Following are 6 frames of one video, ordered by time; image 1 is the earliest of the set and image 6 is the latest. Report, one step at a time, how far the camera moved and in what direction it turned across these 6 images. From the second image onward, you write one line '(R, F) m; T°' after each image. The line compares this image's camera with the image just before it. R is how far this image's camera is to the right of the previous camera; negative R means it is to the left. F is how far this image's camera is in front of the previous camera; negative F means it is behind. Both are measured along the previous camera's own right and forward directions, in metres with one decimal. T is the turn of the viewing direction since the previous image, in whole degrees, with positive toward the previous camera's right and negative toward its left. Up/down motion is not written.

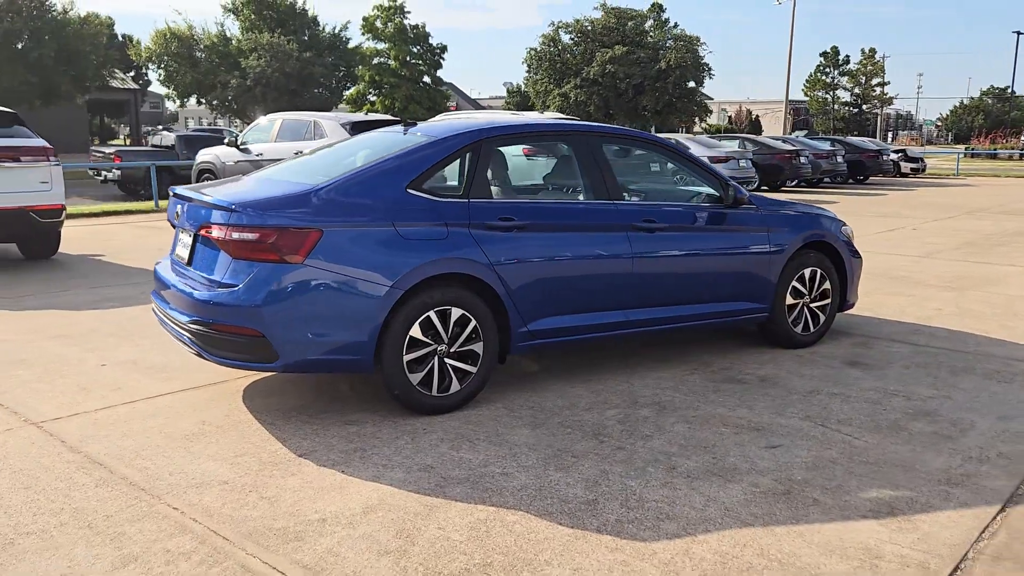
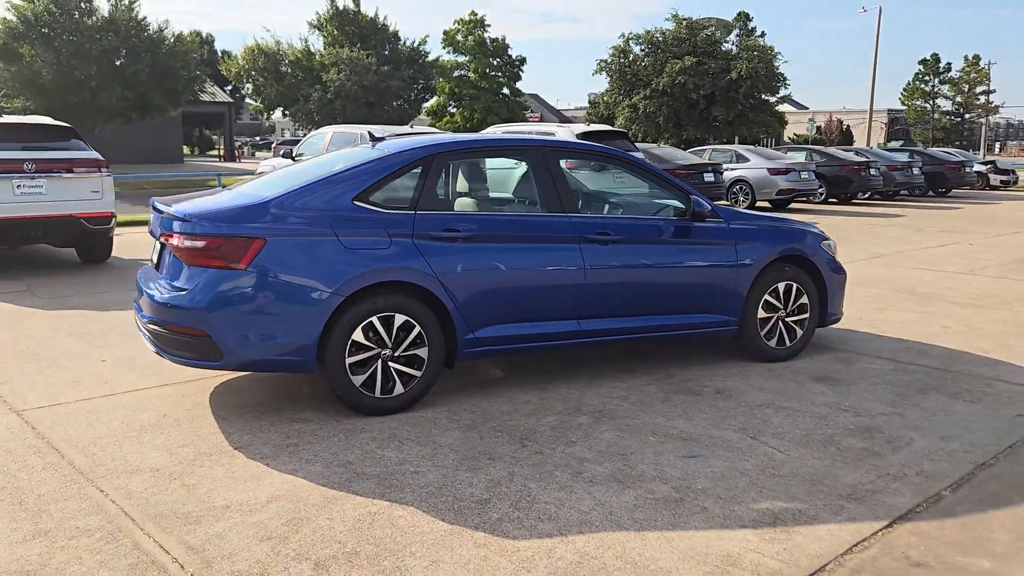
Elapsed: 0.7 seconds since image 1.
(+0.8, -0.1) m; -6°
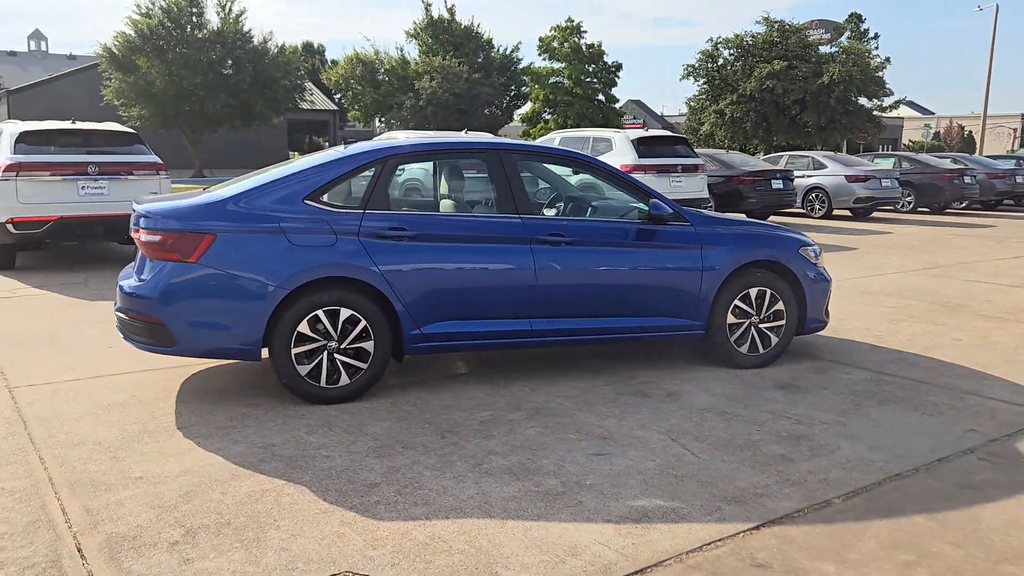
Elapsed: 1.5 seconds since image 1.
(+0.9, -0.1) m; -7°
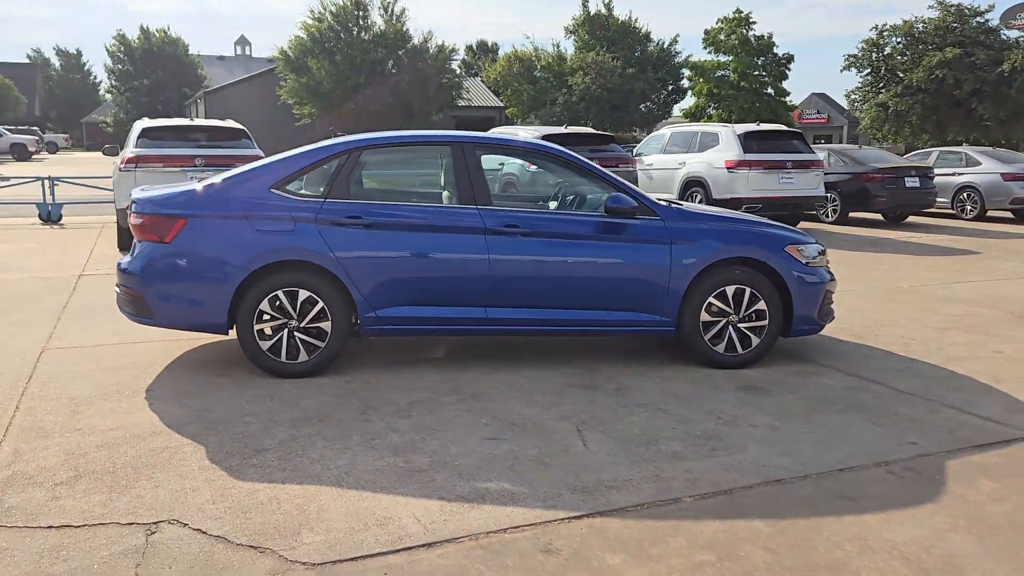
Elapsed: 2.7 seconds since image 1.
(+1.4, 0.0) m; -12°
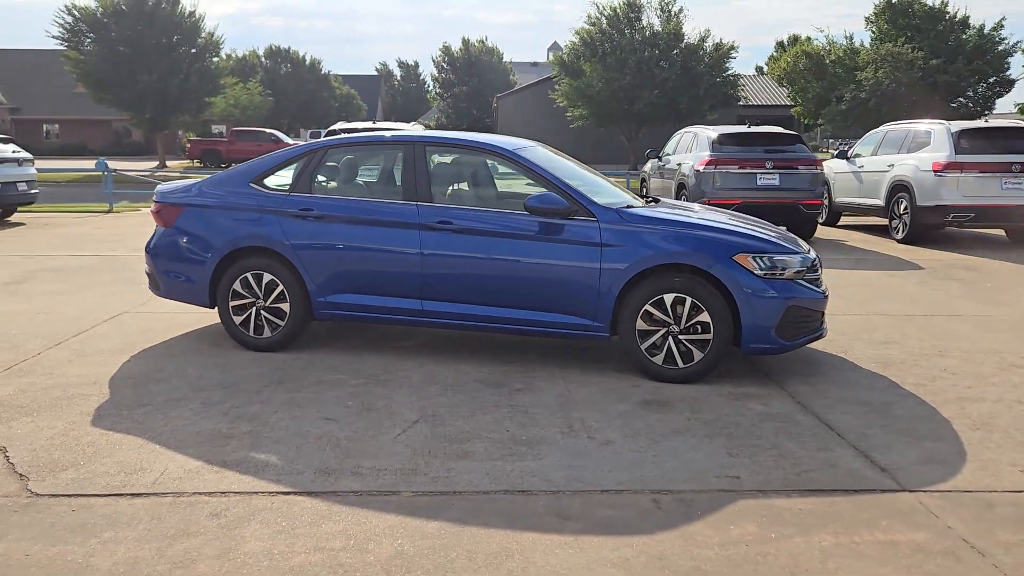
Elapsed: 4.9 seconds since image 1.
(+2.4, +0.3) m; -21°
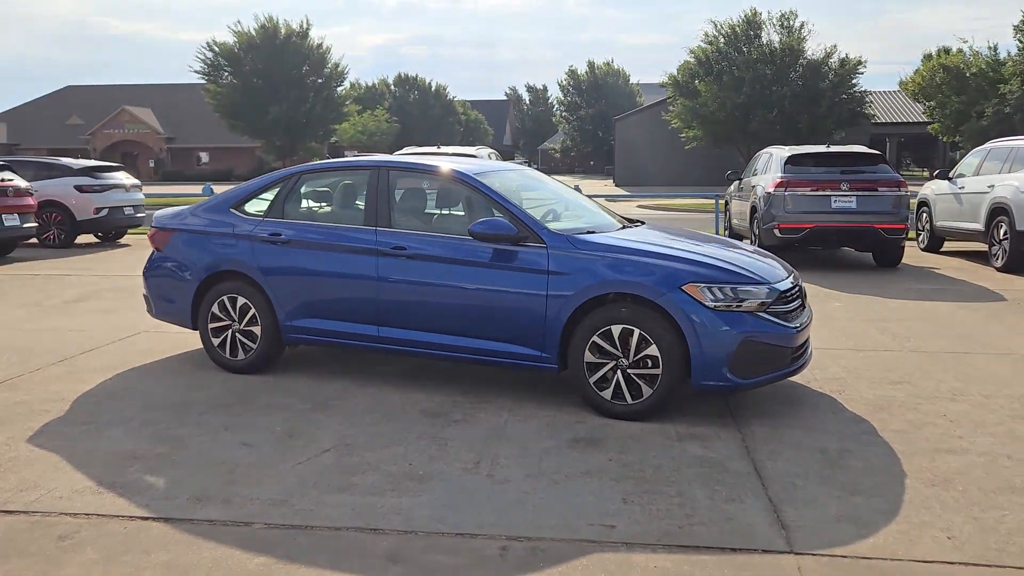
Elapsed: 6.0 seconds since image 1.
(+1.2, +0.2) m; -9°
